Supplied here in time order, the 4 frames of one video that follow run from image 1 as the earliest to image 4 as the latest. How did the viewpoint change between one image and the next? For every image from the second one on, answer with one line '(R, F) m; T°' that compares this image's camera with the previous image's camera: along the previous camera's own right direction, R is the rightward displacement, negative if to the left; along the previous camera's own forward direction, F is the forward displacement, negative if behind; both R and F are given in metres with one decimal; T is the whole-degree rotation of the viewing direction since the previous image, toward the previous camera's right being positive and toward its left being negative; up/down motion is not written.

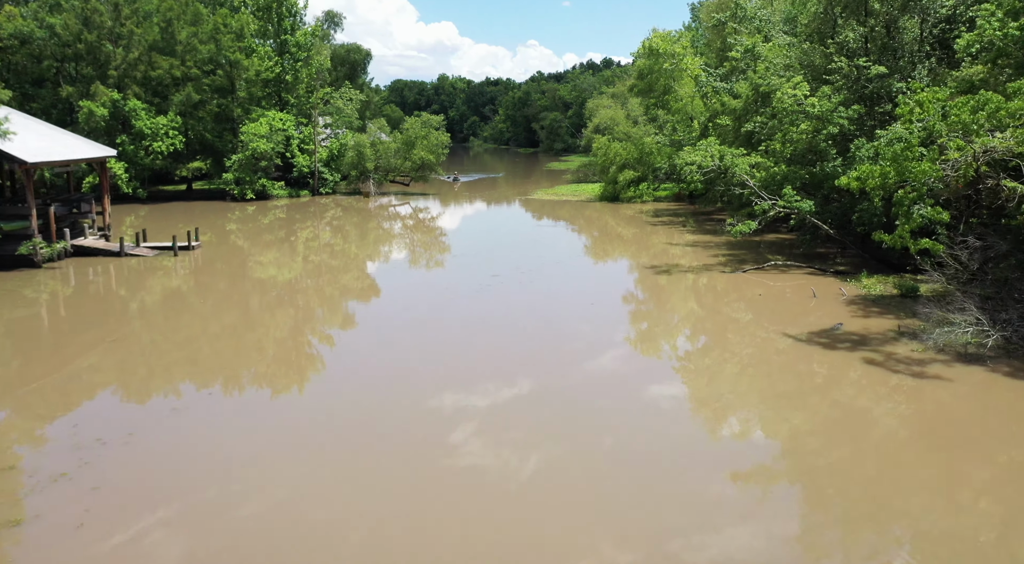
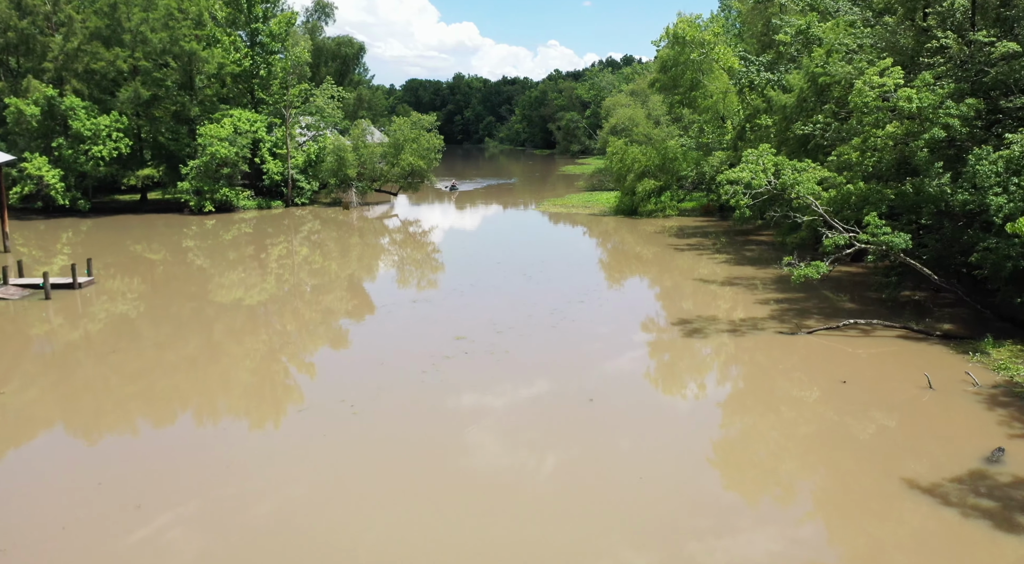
(+0.6, +3.9) m; -1°
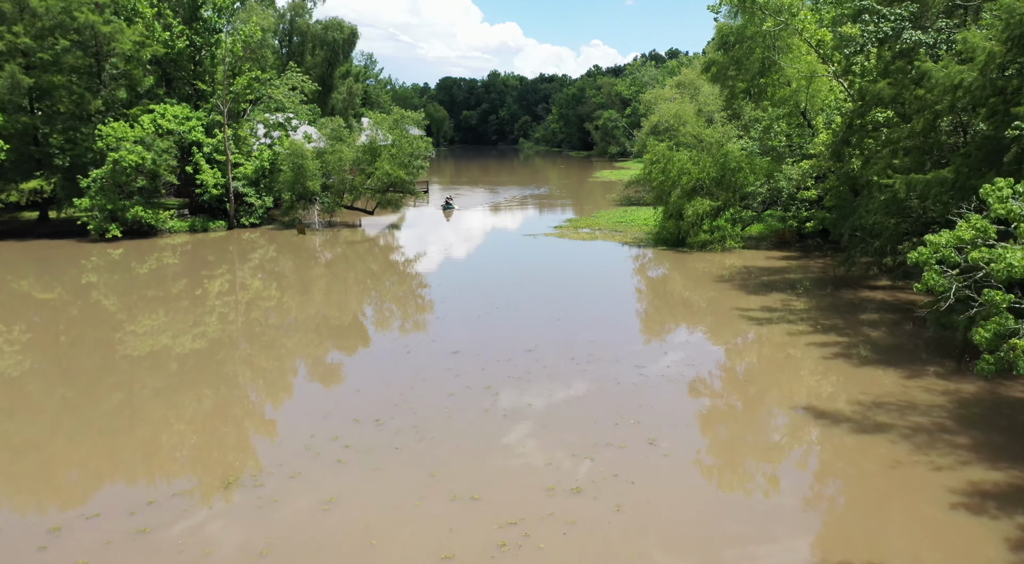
(+0.9, +6.2) m; -3°
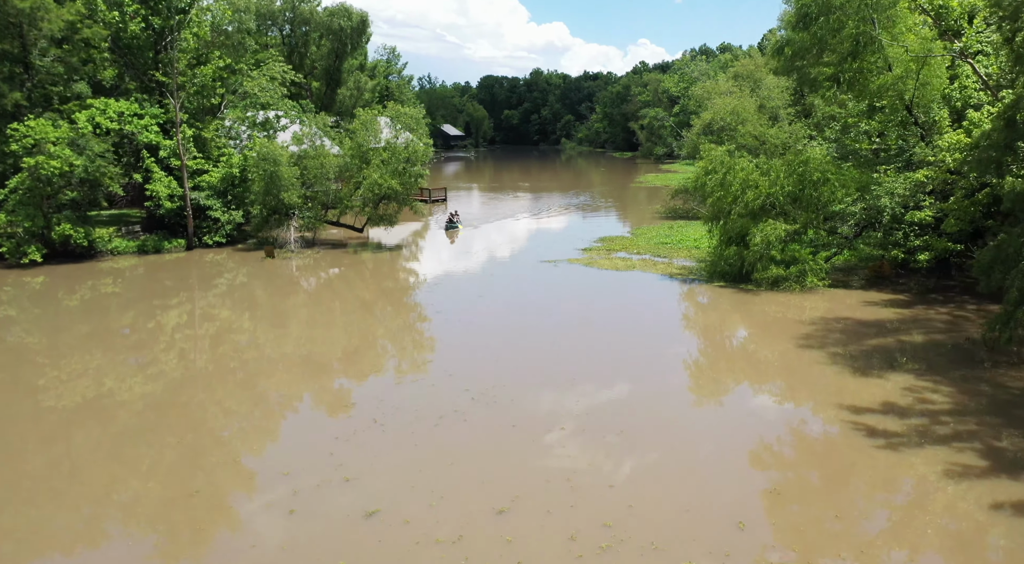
(+0.6, +3.9) m; -3°
